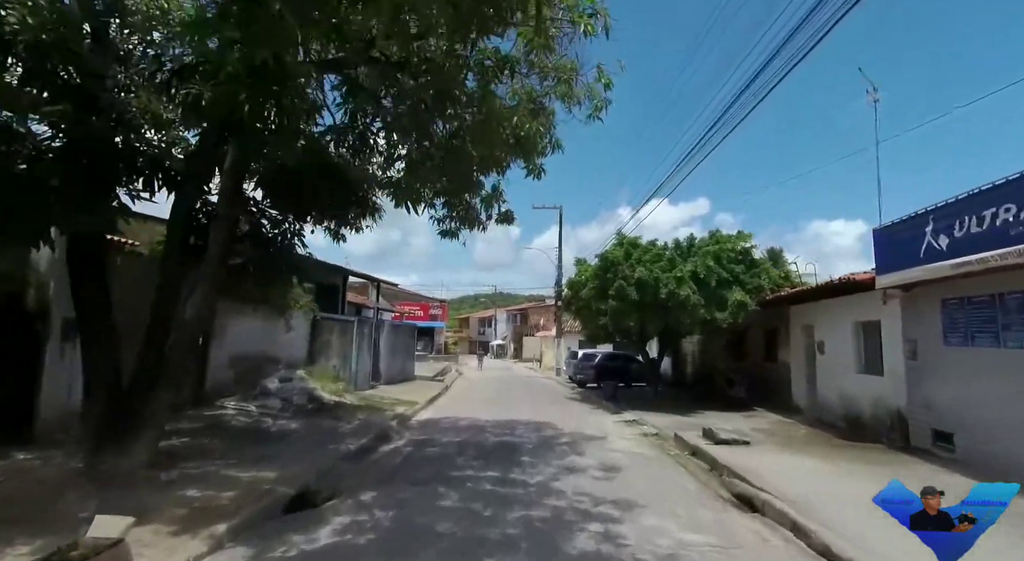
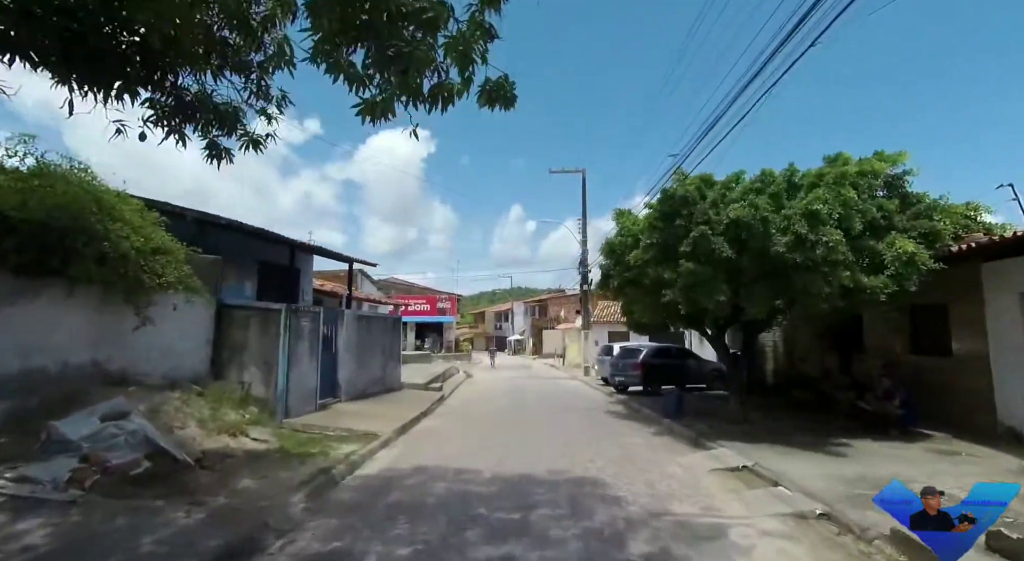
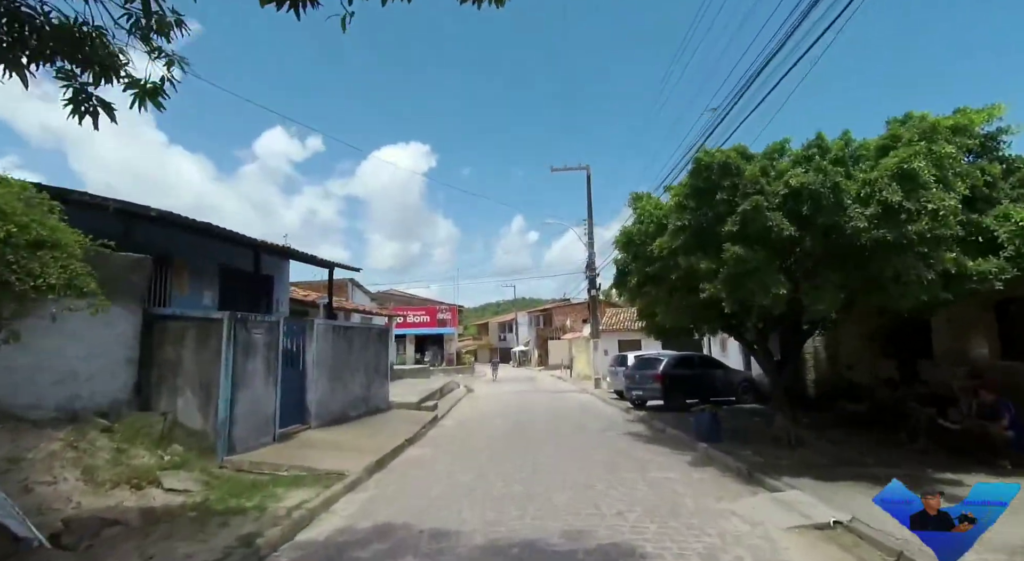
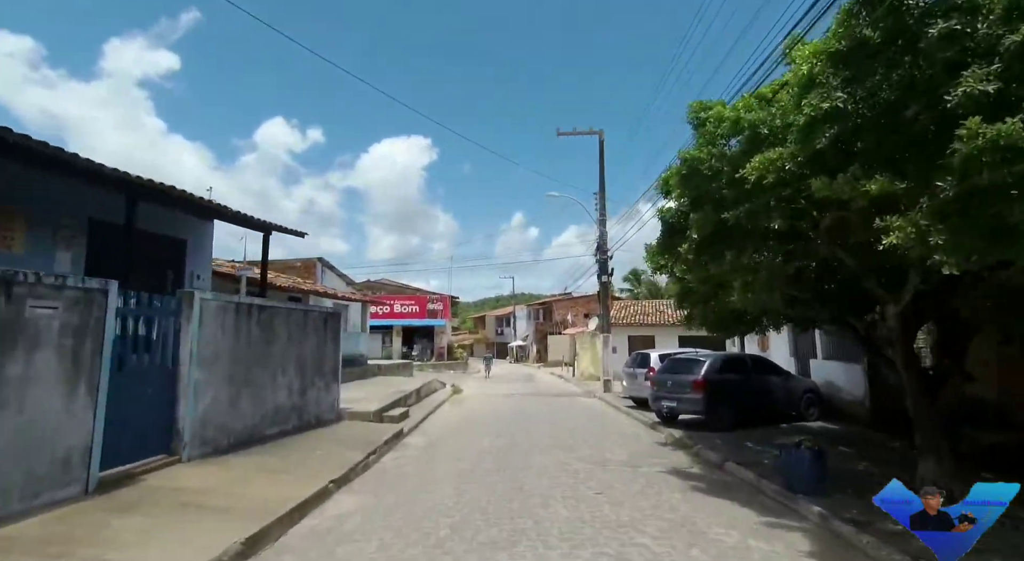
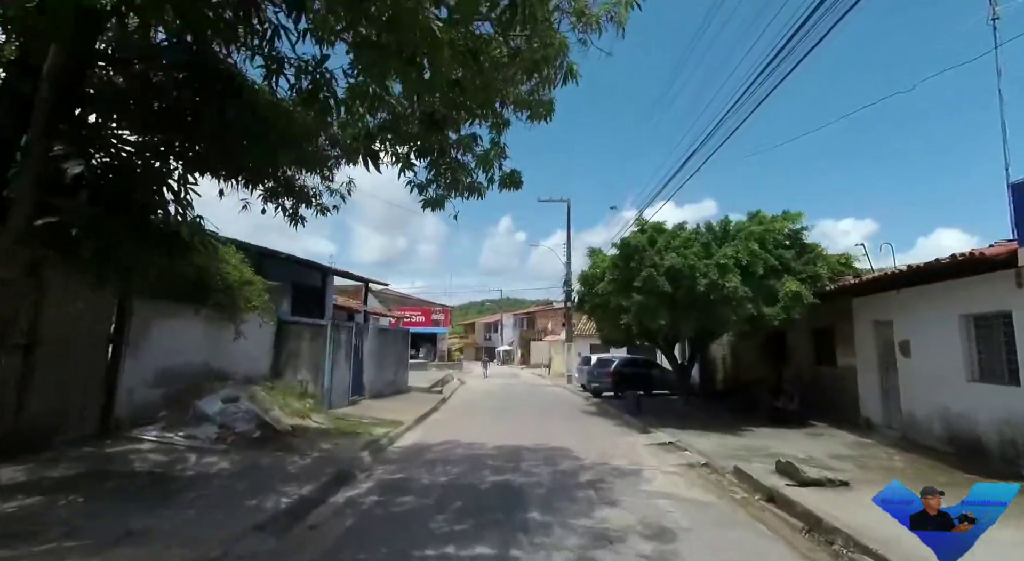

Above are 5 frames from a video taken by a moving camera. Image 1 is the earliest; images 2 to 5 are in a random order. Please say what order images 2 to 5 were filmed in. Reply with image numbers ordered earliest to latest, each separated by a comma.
5, 2, 3, 4
